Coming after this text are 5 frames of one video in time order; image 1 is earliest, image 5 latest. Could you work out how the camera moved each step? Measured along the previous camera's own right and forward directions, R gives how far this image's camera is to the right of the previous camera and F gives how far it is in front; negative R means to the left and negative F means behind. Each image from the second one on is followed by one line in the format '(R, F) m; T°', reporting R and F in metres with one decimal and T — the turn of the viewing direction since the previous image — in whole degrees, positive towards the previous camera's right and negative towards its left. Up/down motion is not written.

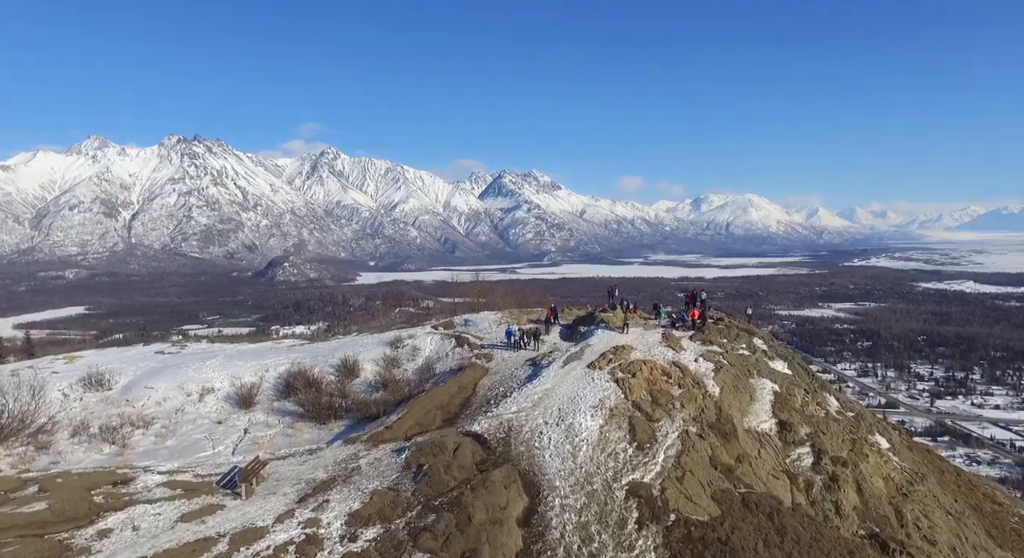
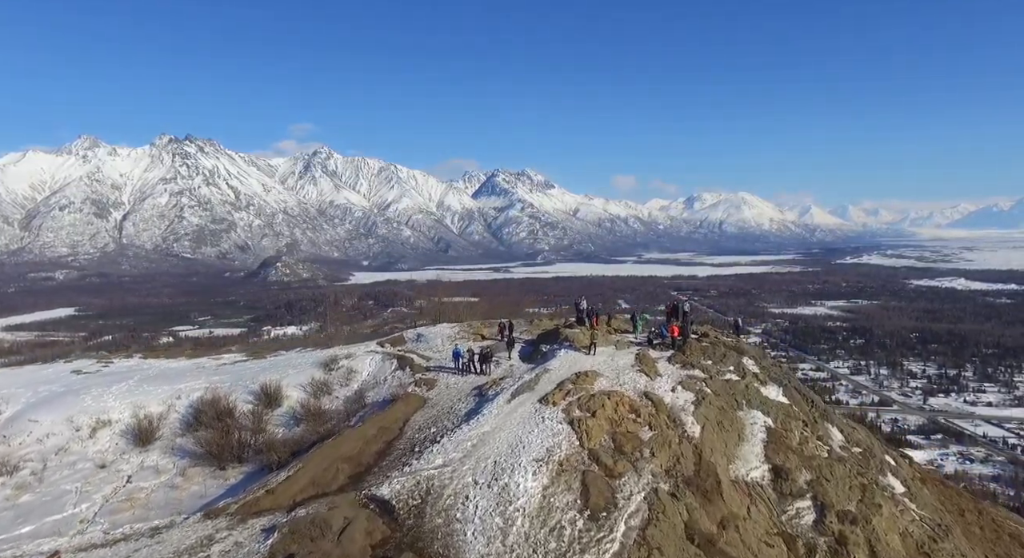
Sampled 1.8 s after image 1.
(+0.6, +1.4) m; +1°
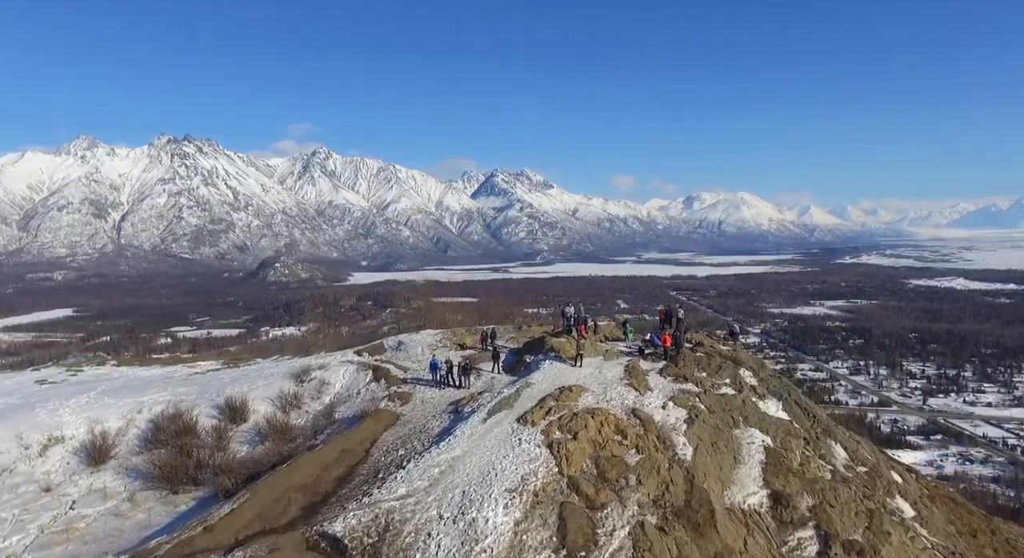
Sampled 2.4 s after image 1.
(+0.2, +0.5) m; 0°
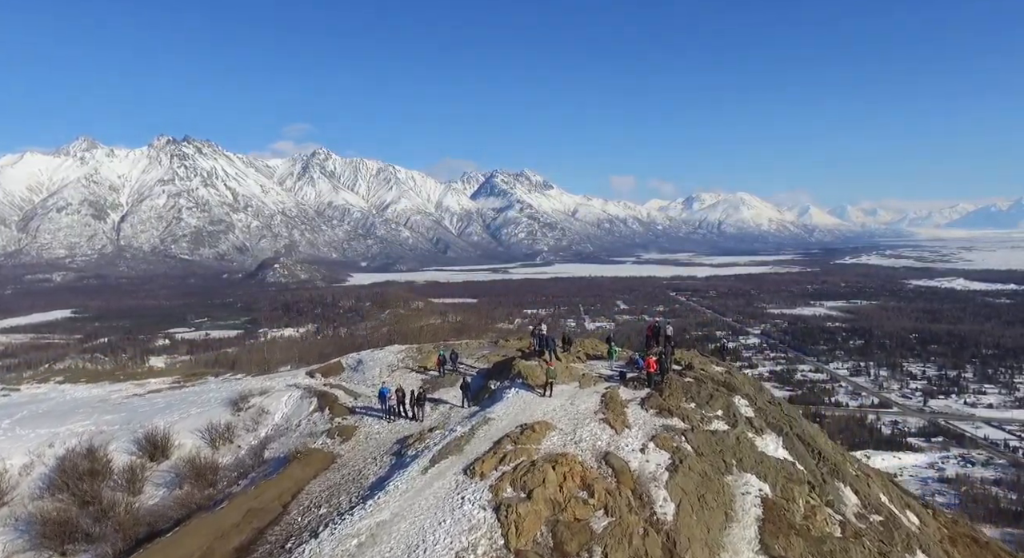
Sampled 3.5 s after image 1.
(+0.4, +1.0) m; 0°
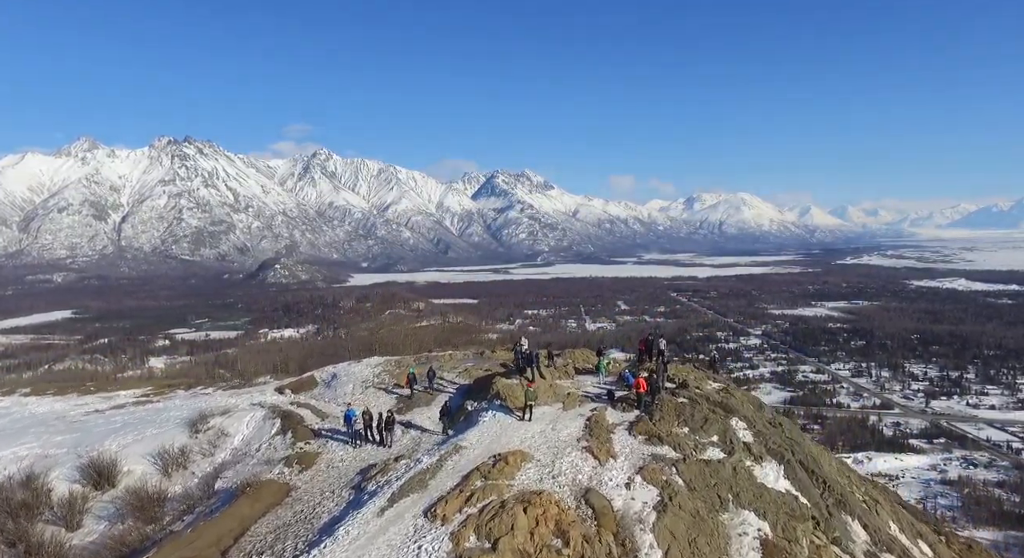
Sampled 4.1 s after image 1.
(+0.2, +0.6) m; 0°
